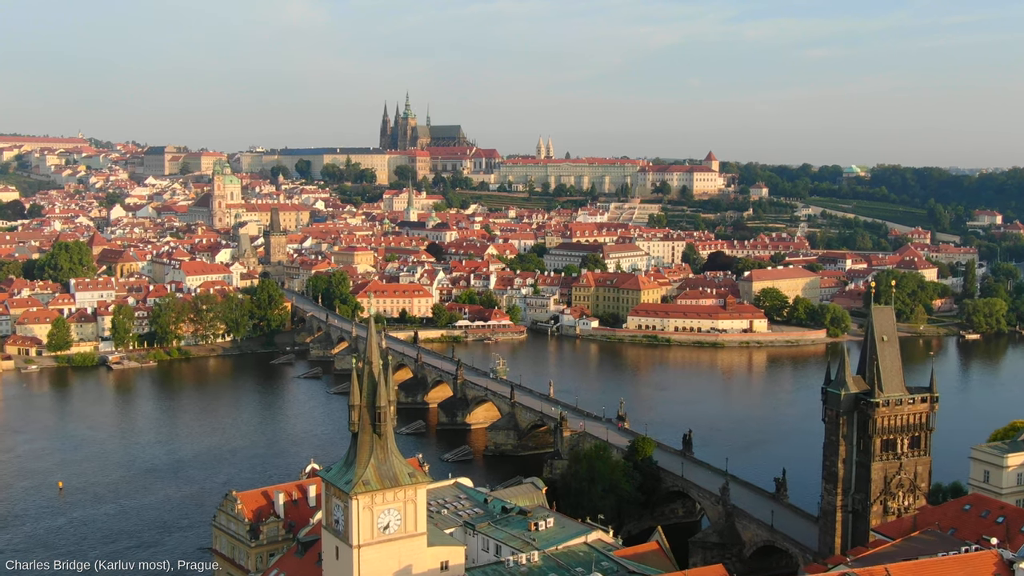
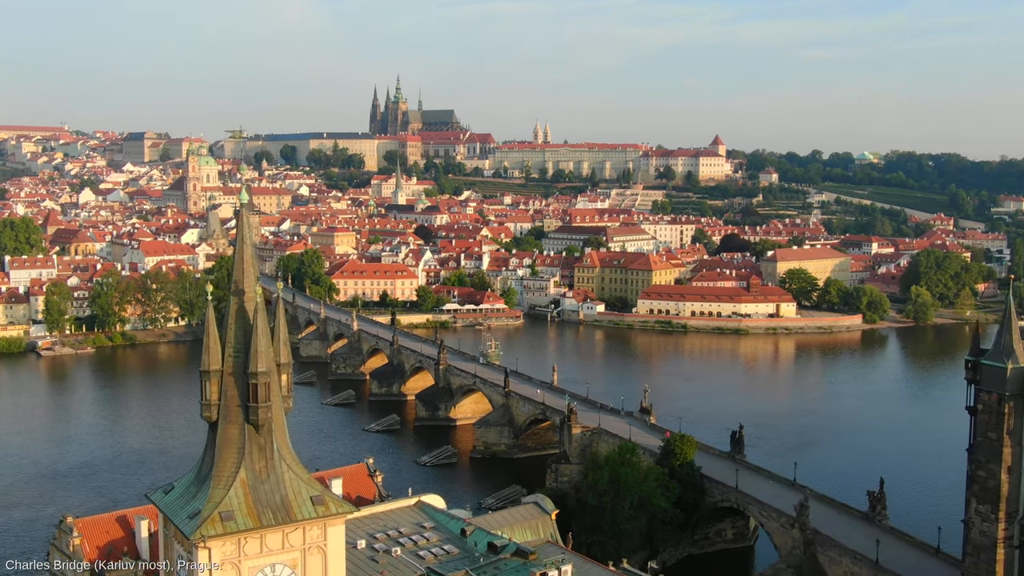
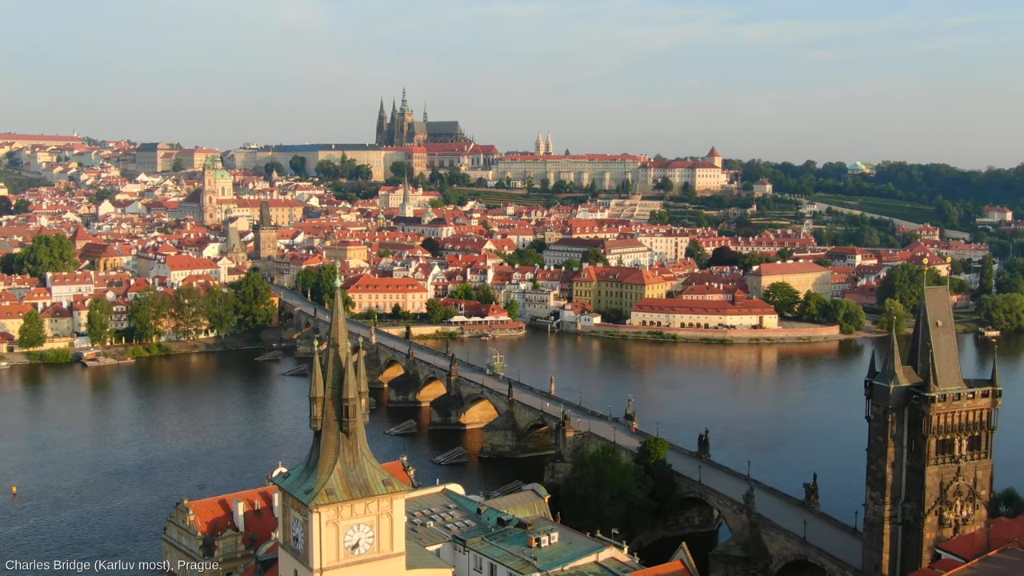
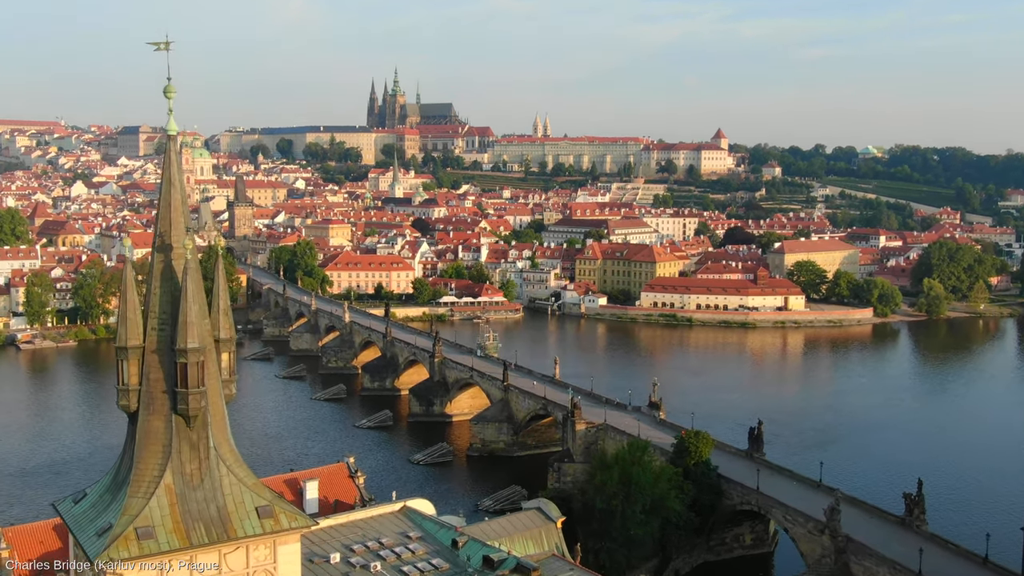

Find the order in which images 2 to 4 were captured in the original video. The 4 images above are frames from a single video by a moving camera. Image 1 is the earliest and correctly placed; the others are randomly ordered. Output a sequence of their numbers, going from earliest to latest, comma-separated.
3, 2, 4
